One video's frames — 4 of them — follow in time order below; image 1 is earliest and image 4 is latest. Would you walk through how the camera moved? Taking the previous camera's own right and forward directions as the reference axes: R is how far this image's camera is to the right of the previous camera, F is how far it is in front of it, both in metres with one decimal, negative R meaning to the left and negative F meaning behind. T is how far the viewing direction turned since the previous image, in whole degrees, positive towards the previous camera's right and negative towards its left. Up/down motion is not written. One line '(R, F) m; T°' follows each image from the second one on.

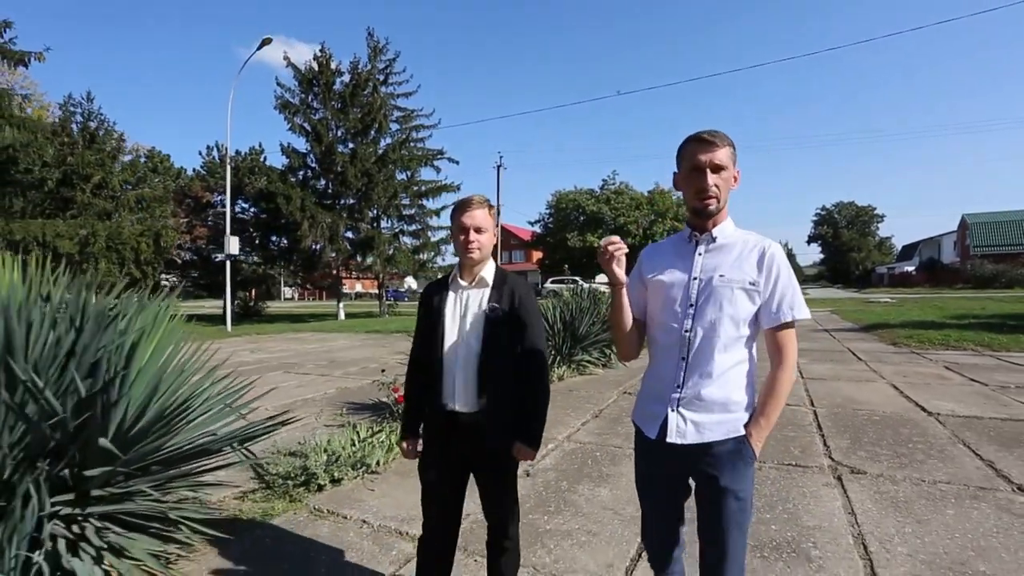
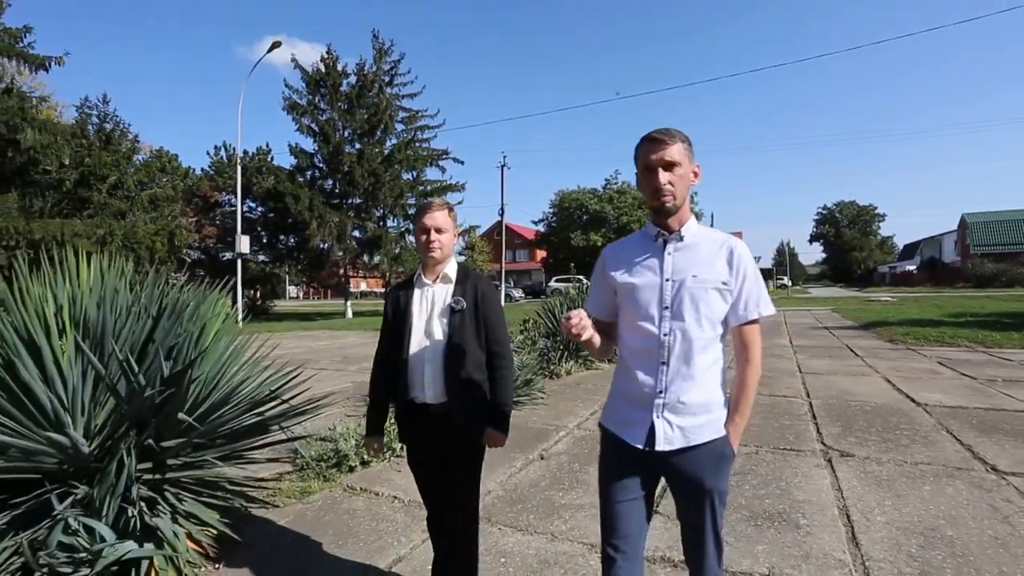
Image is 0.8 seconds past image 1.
(-0.1, -0.3) m; 0°
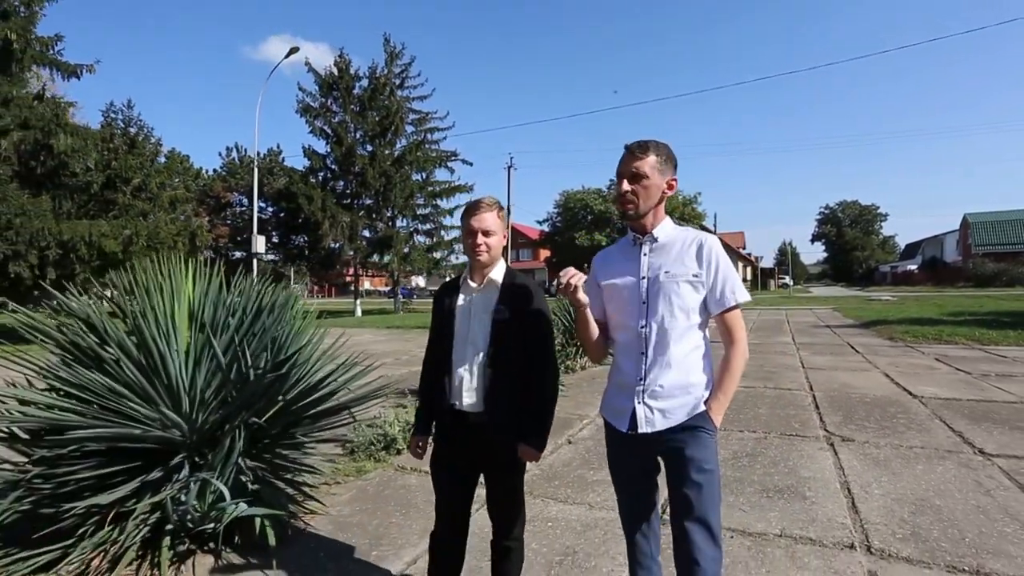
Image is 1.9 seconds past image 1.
(-0.2, -0.5) m; 0°
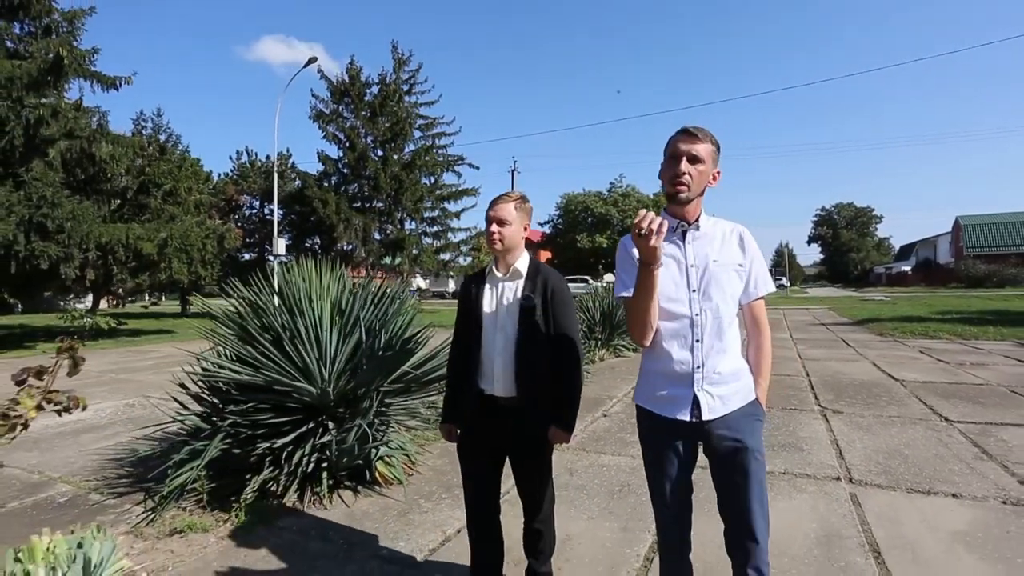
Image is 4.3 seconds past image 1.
(-0.4, -0.9) m; 0°
